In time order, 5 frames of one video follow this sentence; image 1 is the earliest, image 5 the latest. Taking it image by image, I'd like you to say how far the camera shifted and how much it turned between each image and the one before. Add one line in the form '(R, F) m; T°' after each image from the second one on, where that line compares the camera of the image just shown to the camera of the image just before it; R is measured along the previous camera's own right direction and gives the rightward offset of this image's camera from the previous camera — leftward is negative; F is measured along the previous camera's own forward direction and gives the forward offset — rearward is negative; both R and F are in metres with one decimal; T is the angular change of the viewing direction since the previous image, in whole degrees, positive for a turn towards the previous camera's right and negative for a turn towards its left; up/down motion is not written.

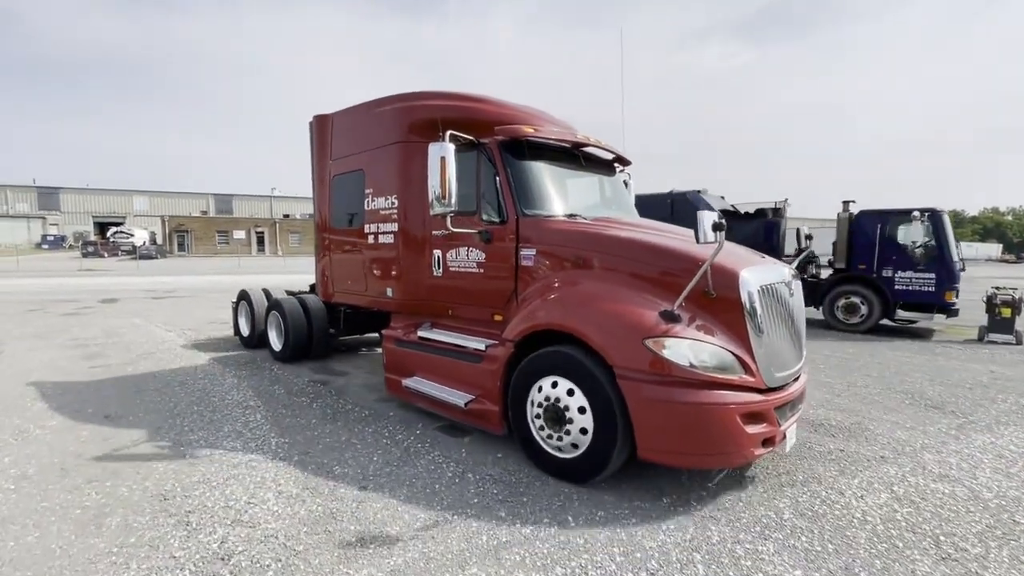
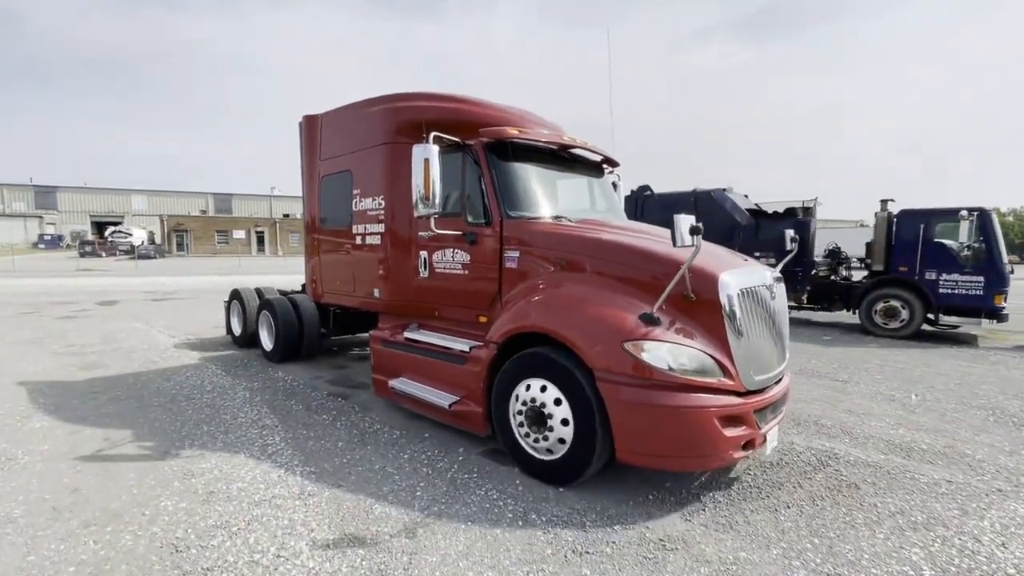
(+0.1, 0.0) m; 0°
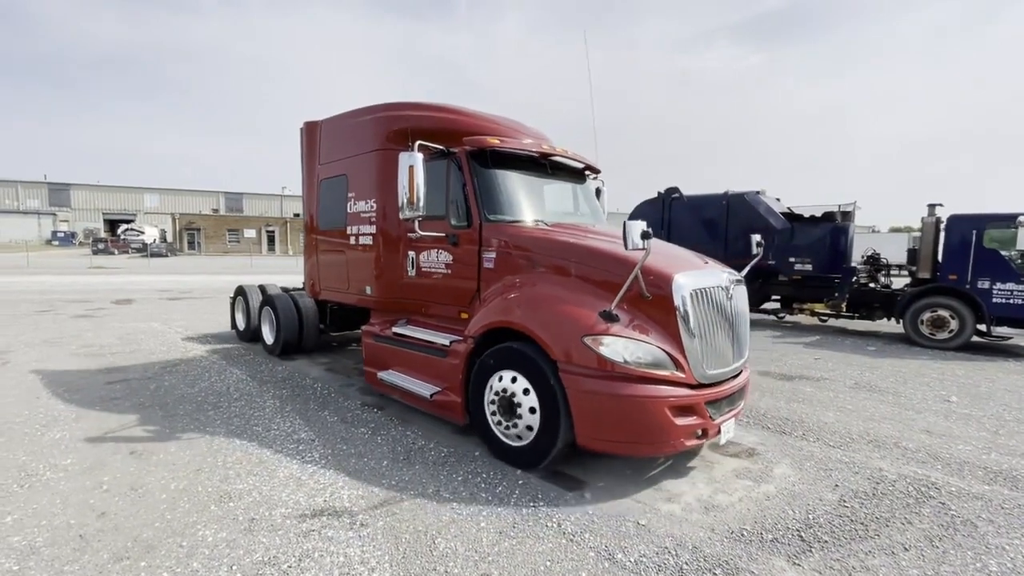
(+0.3, -0.3) m; -1°
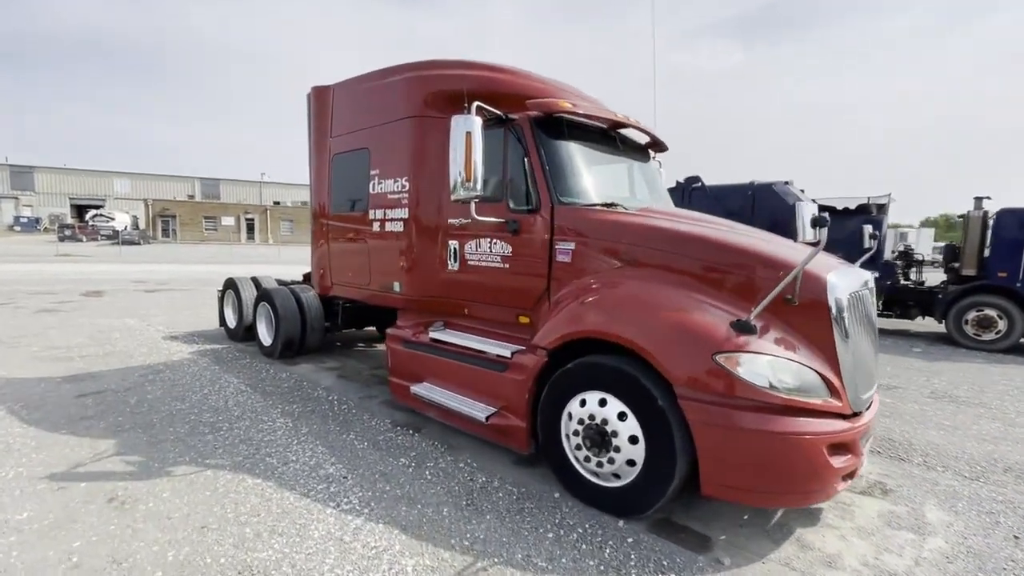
(-0.7, +0.8) m; +2°
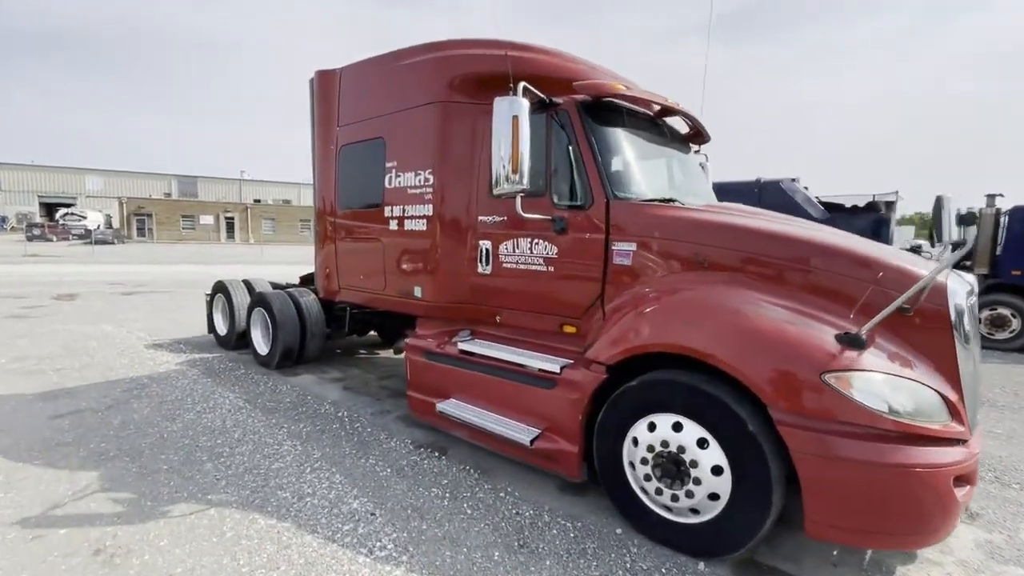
(-0.4, +0.4) m; +2°
